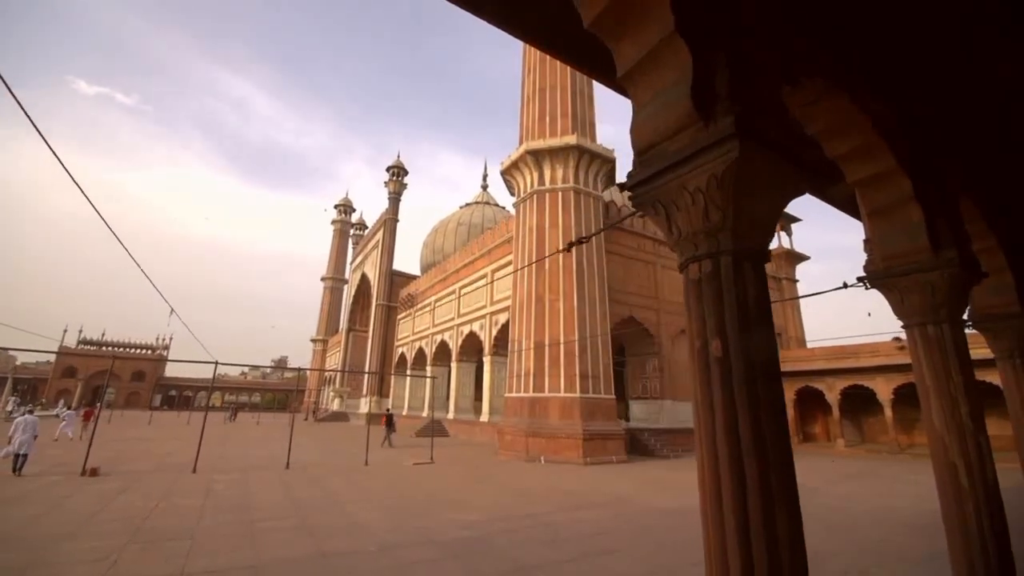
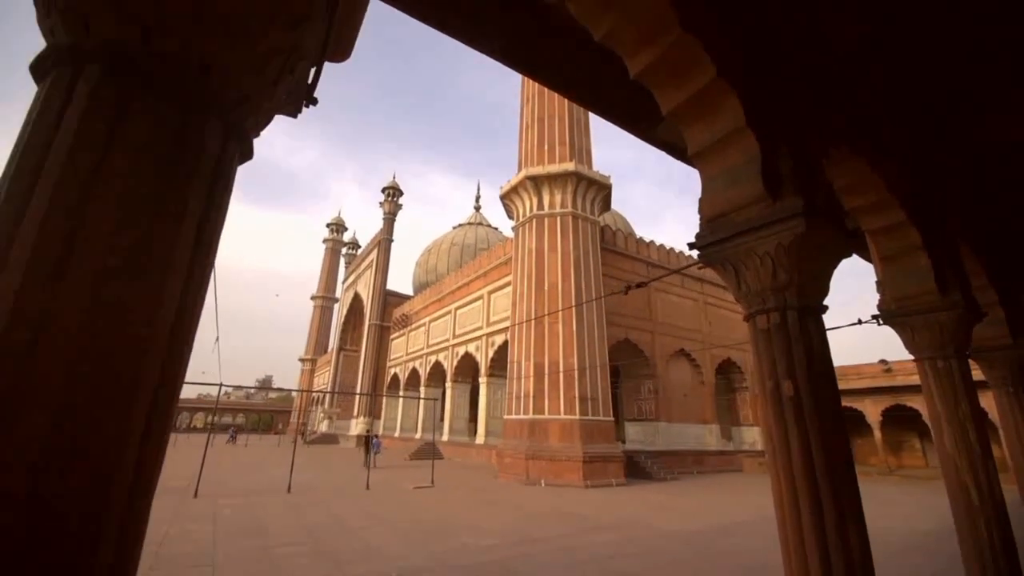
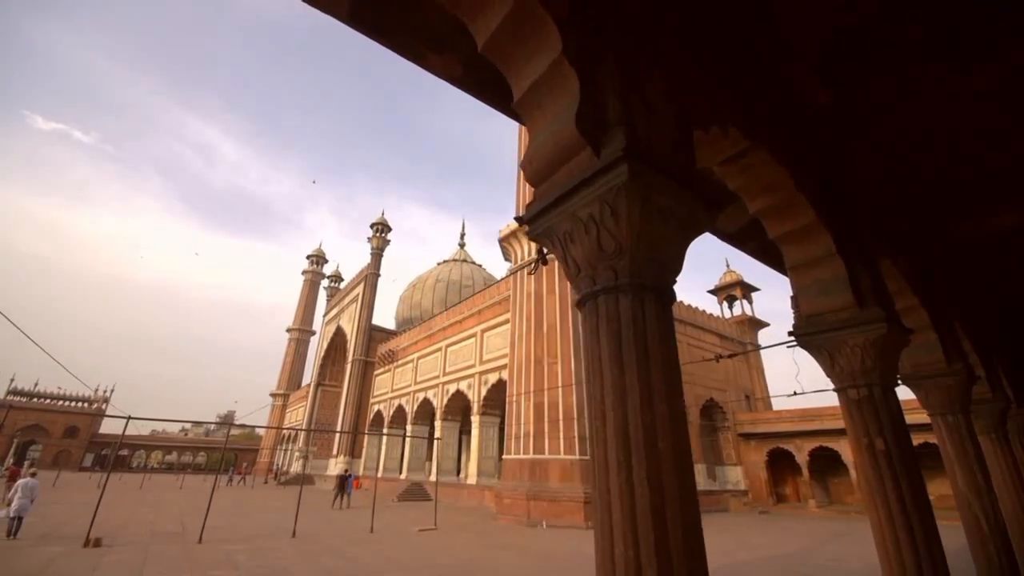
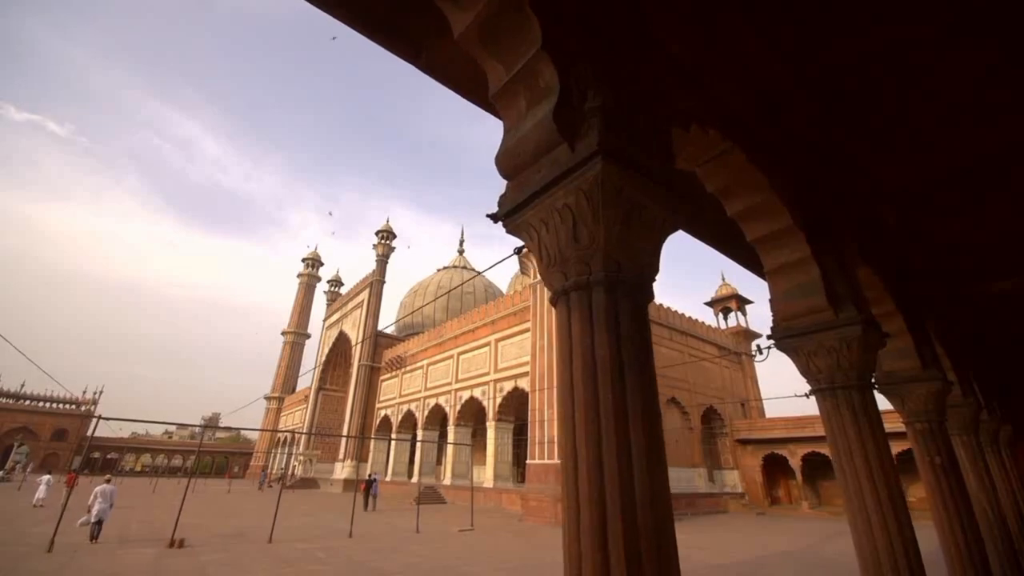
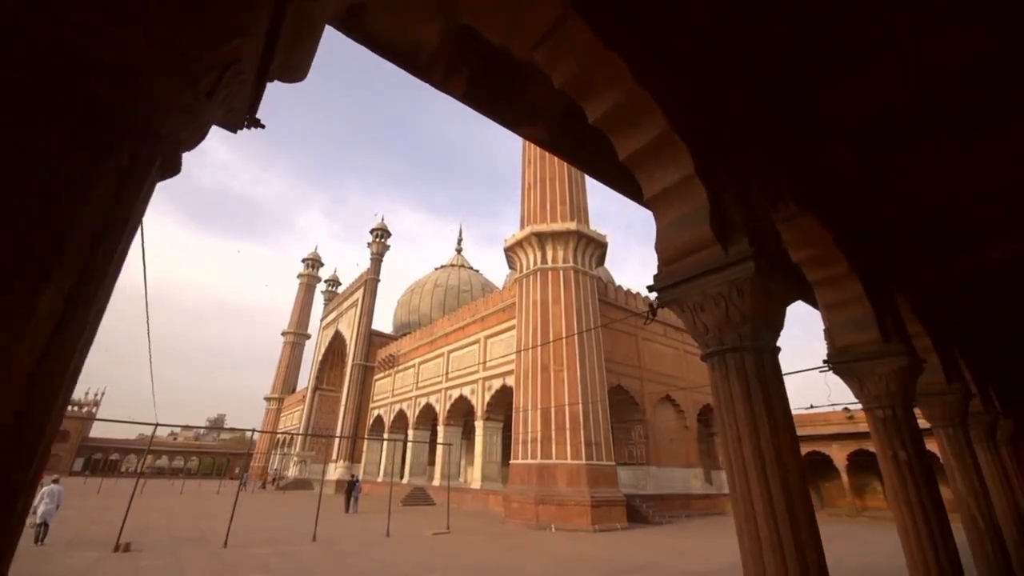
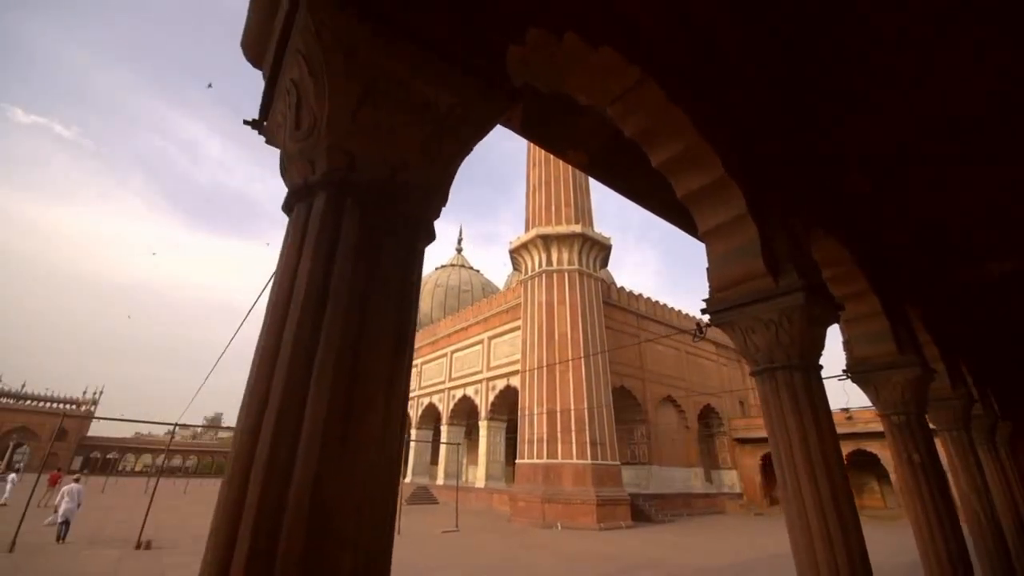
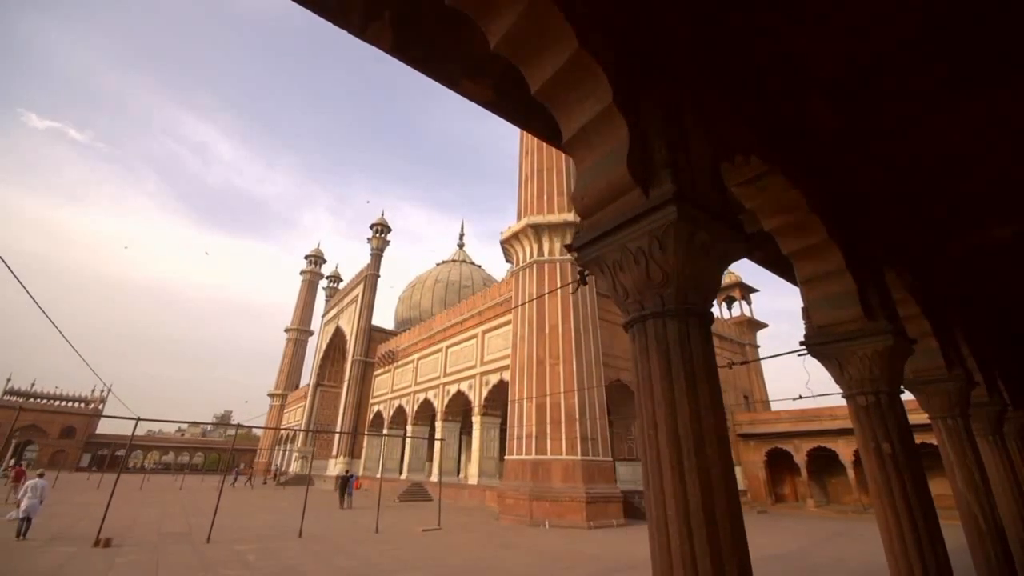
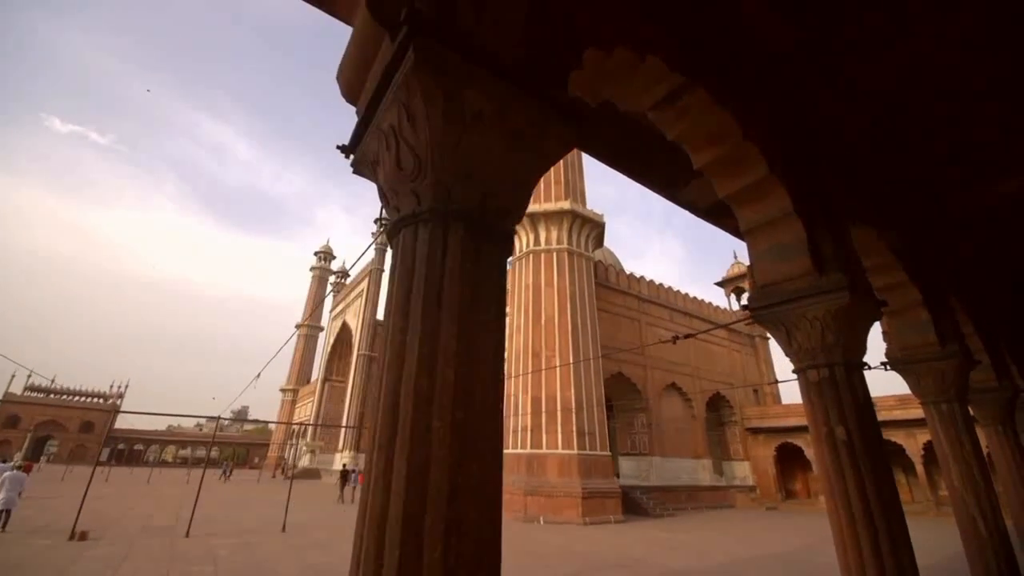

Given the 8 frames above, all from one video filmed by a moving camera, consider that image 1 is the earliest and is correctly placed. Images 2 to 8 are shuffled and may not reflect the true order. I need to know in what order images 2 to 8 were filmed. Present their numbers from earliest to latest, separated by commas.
2, 8, 3, 7, 5, 6, 4
